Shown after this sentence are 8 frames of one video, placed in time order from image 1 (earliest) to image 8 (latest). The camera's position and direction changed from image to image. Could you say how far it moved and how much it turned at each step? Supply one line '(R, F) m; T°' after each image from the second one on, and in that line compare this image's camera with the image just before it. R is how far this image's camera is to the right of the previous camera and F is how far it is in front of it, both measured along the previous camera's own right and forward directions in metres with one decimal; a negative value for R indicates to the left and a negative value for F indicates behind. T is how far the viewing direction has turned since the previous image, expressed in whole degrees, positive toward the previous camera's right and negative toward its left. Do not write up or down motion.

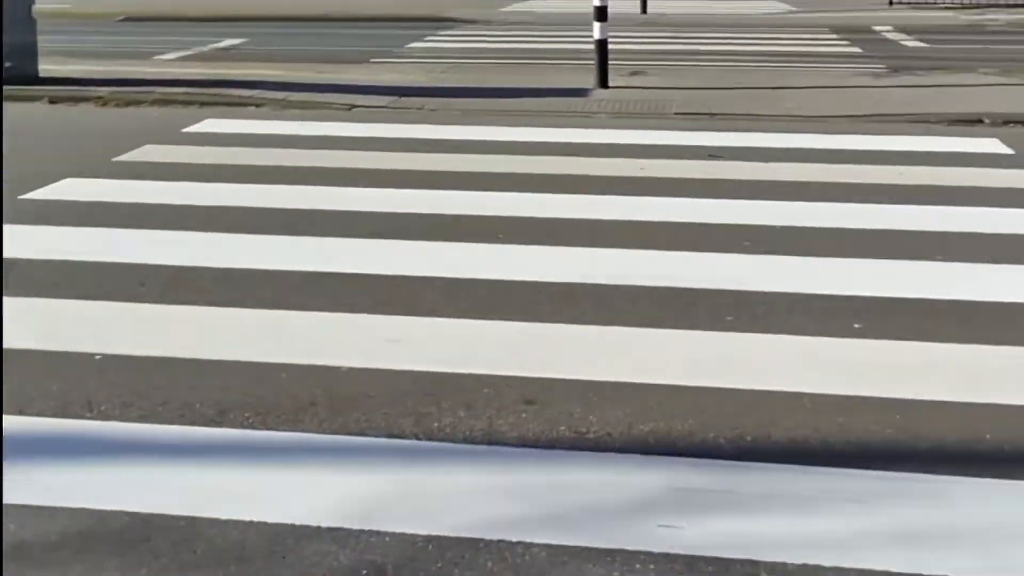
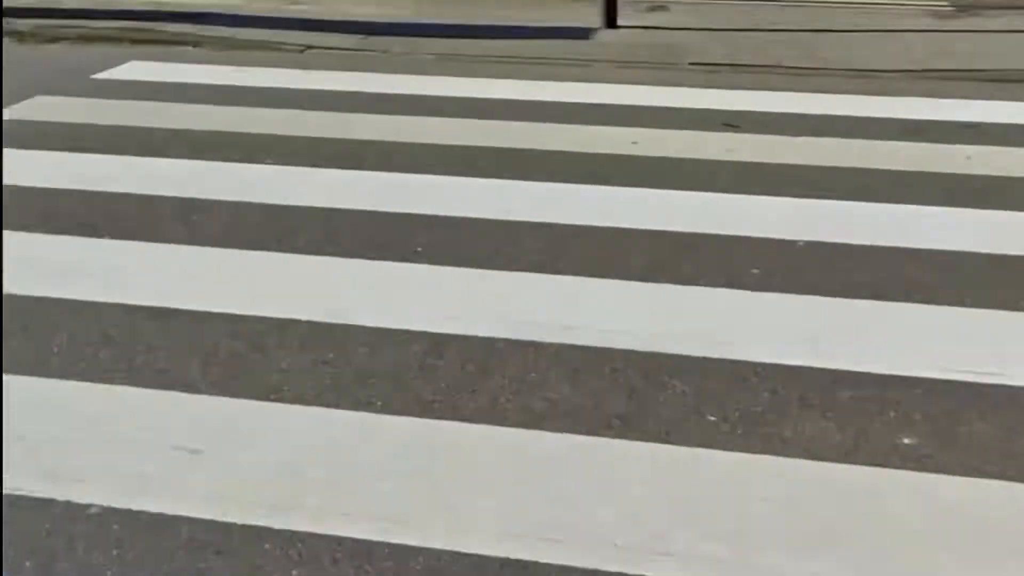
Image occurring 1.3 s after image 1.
(+1.0, 0.0) m; -15°
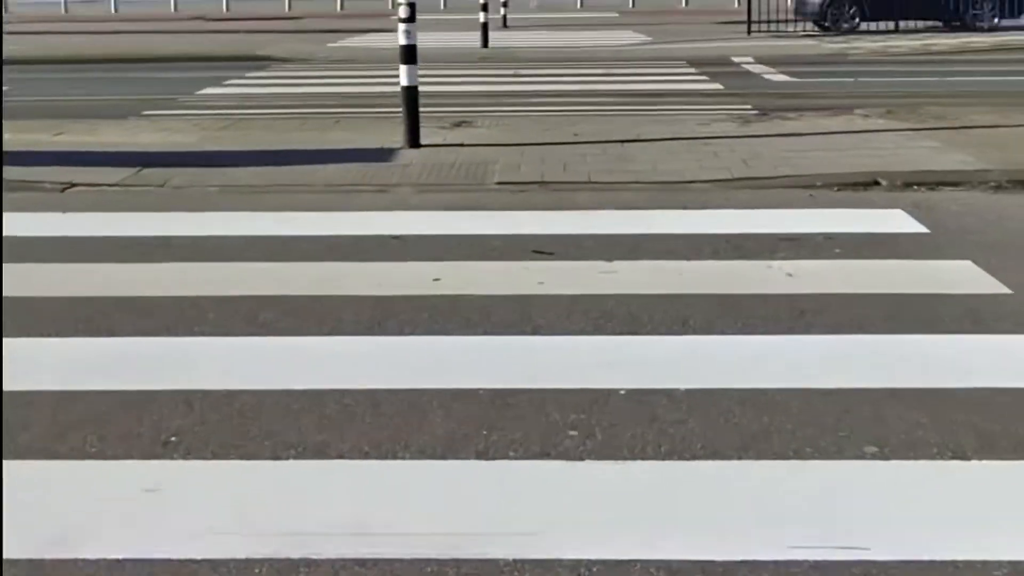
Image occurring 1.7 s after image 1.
(-0.5, +1.1) m; +13°
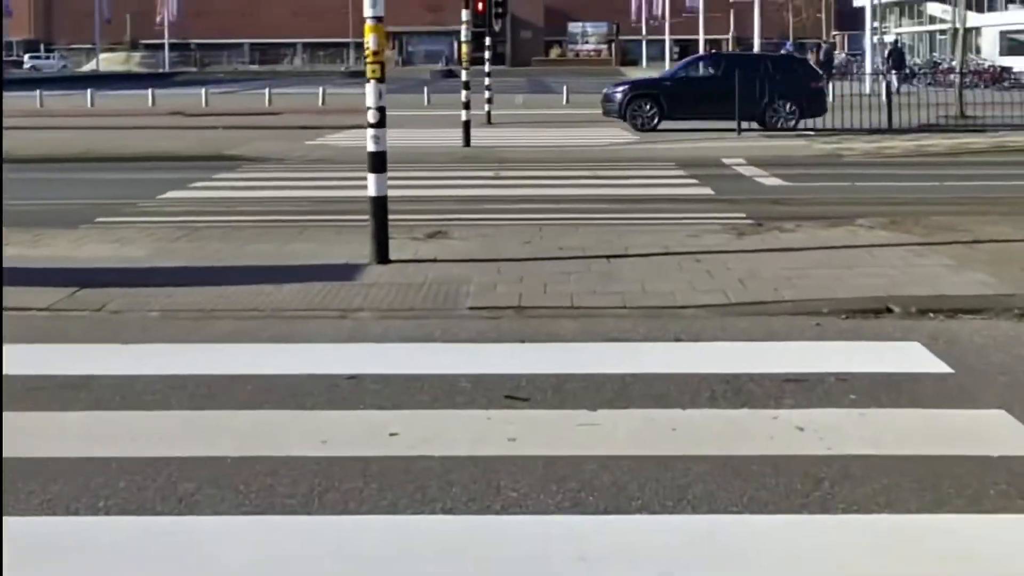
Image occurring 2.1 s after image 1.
(+0.1, +0.8) m; +1°
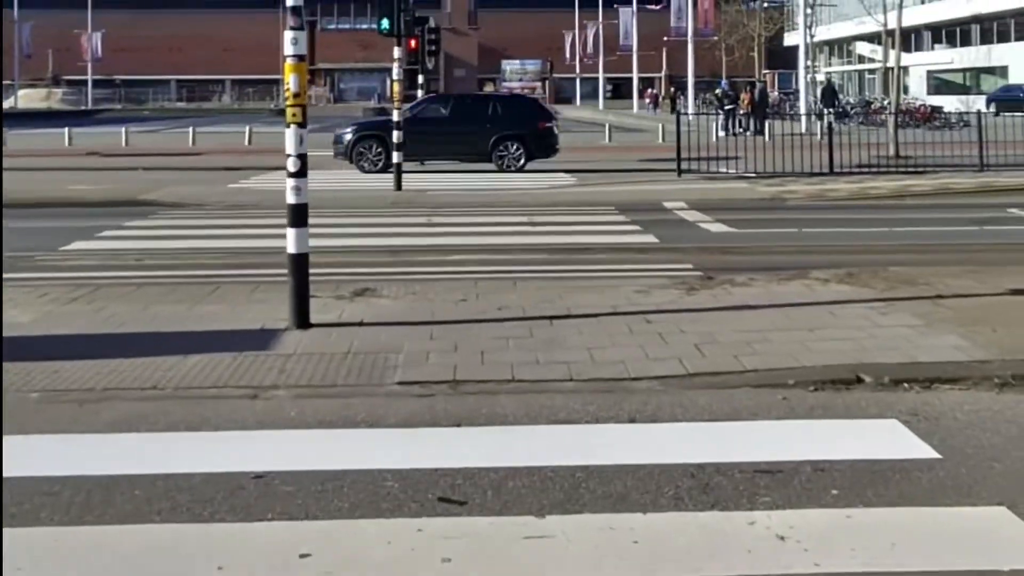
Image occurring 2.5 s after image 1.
(0.0, +0.8) m; +3°
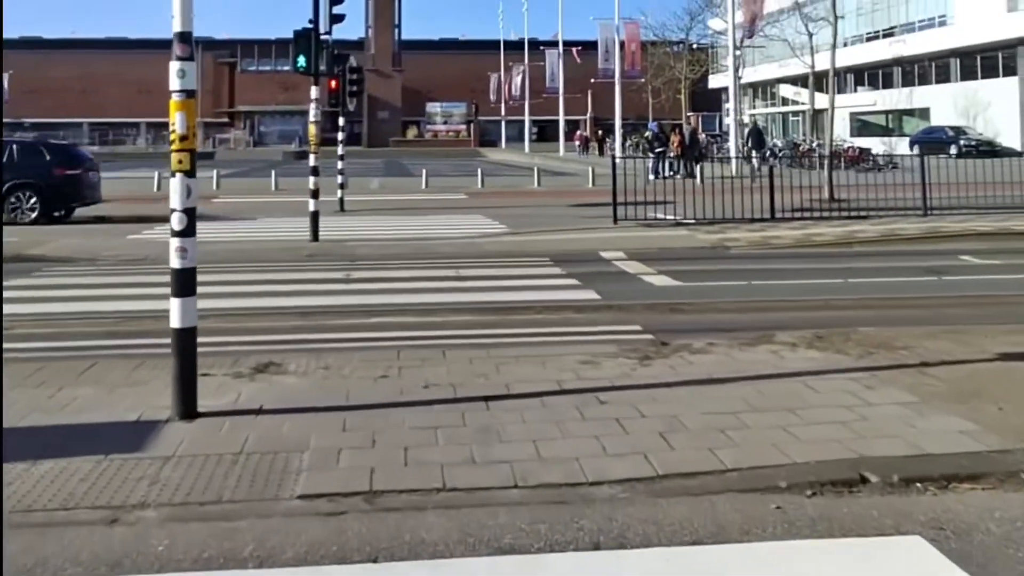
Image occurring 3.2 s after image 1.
(0.0, +1.3) m; +4°
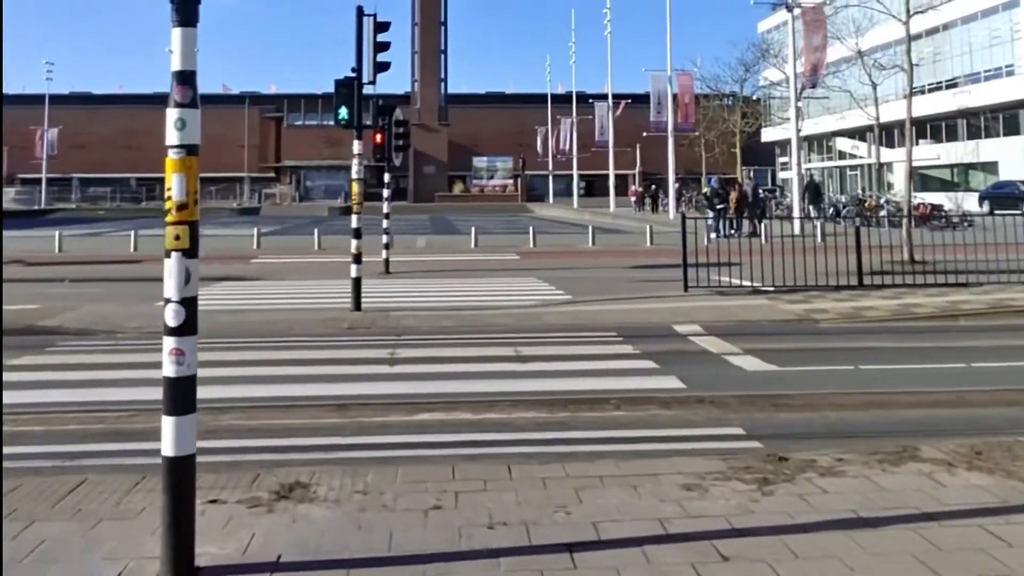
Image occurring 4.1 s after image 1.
(-0.2, +1.6) m; -2°
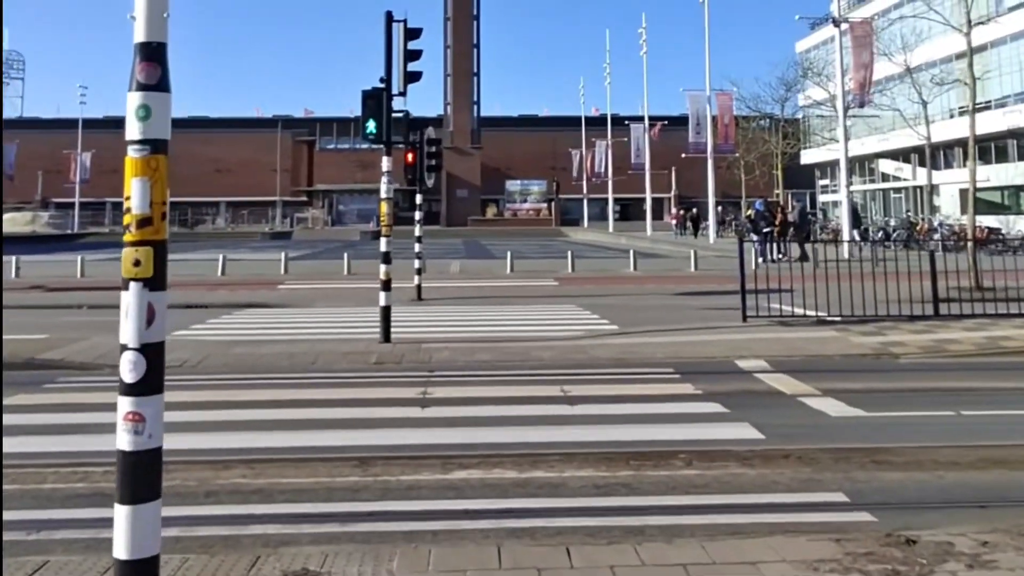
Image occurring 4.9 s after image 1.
(-0.1, +1.4) m; -2°
